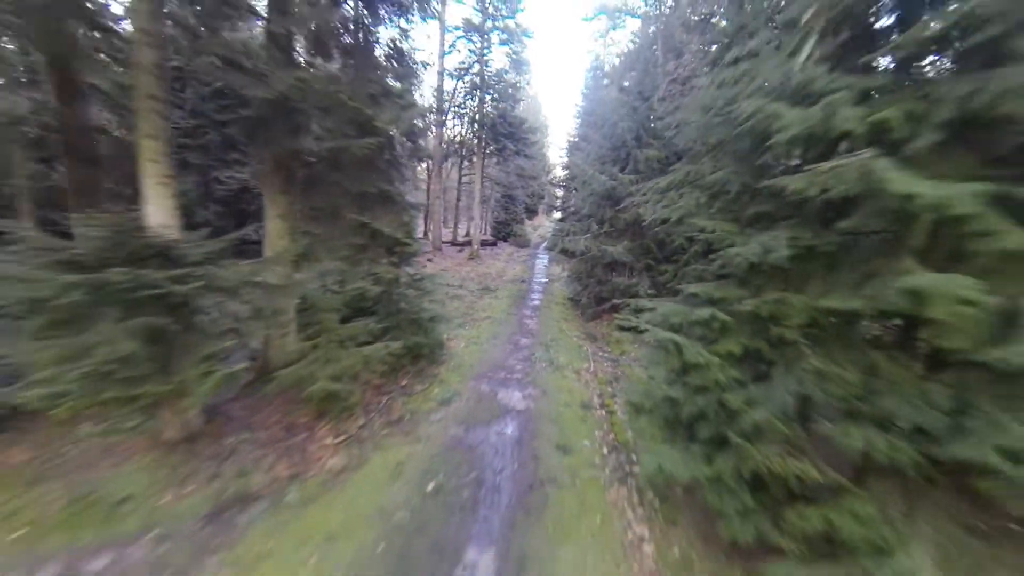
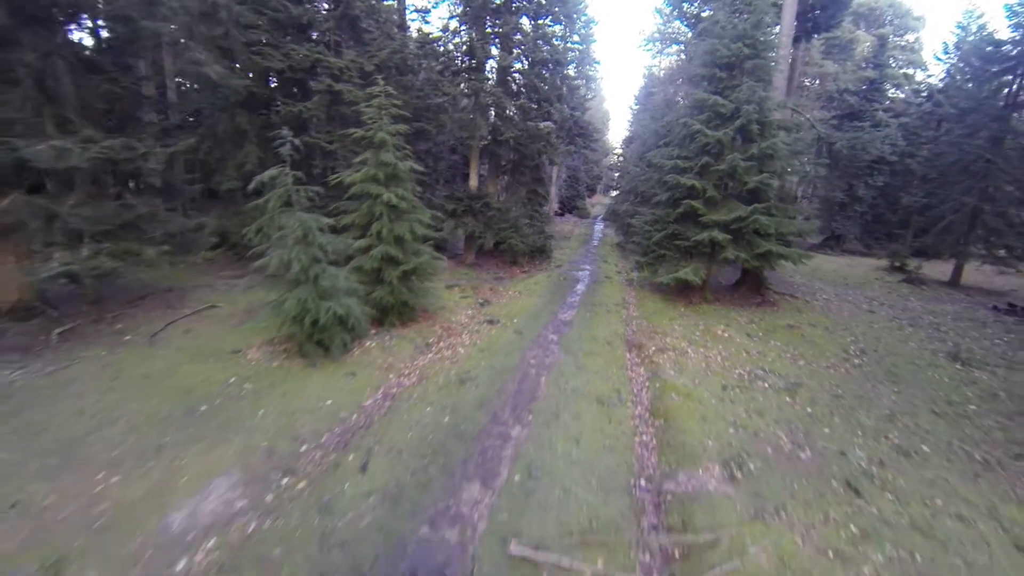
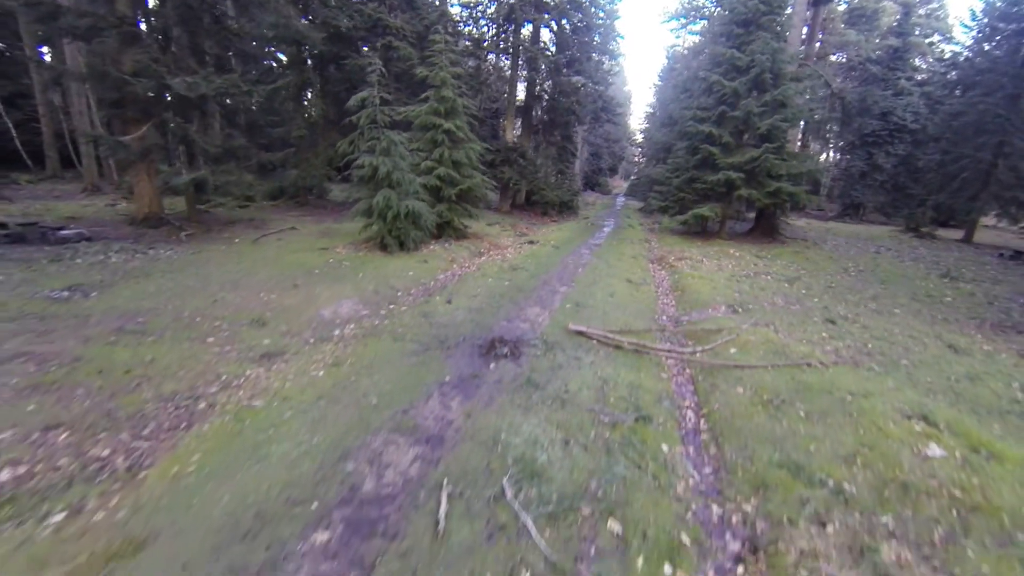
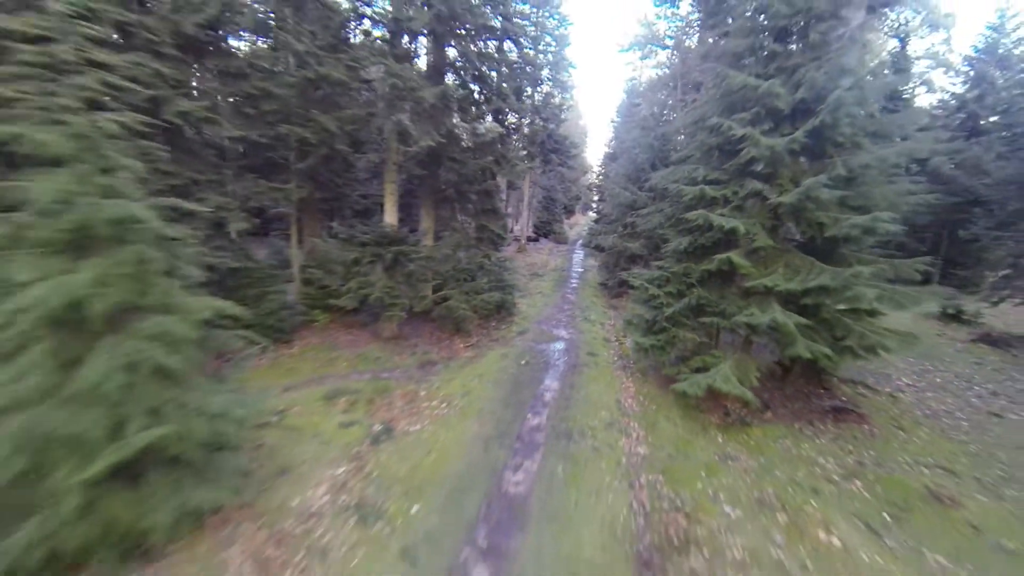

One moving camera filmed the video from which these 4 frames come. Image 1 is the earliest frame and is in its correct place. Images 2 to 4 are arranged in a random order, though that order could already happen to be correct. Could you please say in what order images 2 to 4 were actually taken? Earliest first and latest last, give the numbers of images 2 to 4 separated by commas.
4, 2, 3
